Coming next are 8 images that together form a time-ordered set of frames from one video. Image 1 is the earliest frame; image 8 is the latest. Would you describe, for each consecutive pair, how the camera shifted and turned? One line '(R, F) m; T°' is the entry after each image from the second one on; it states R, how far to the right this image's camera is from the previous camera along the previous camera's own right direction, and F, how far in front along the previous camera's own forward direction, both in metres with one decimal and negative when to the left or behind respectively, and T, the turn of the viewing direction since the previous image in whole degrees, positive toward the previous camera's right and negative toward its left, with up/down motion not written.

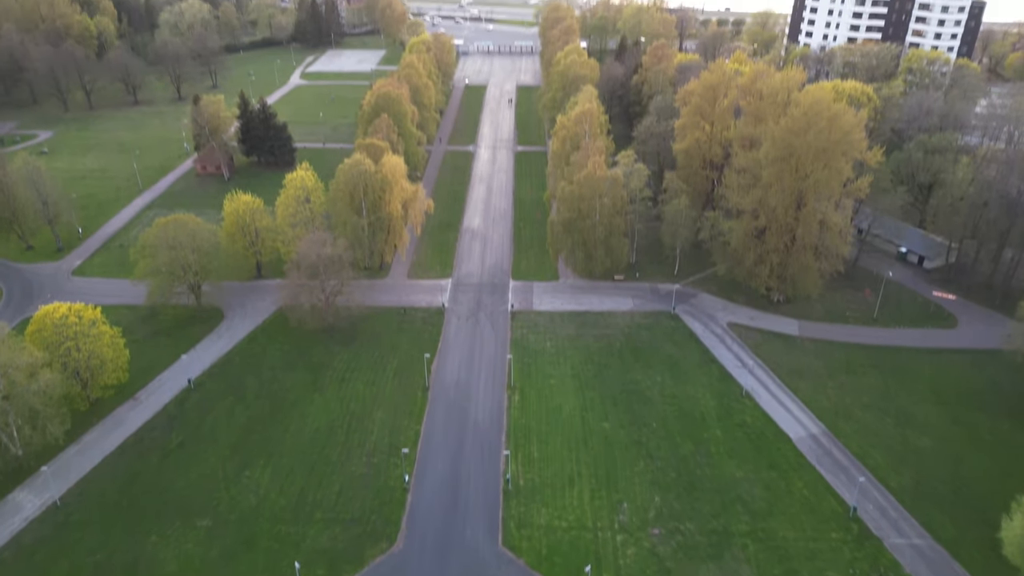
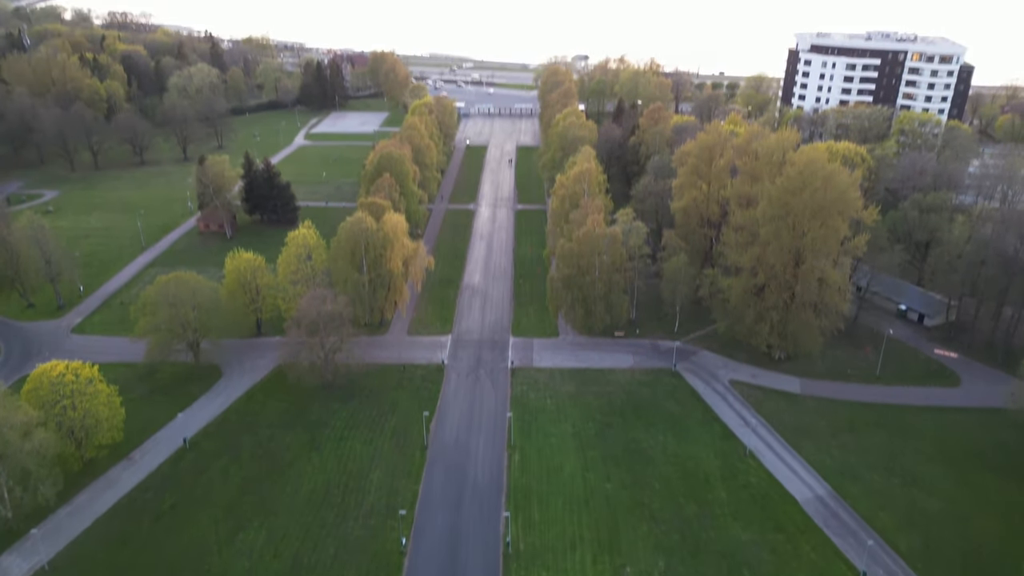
(0.0, 0.0) m; 0°
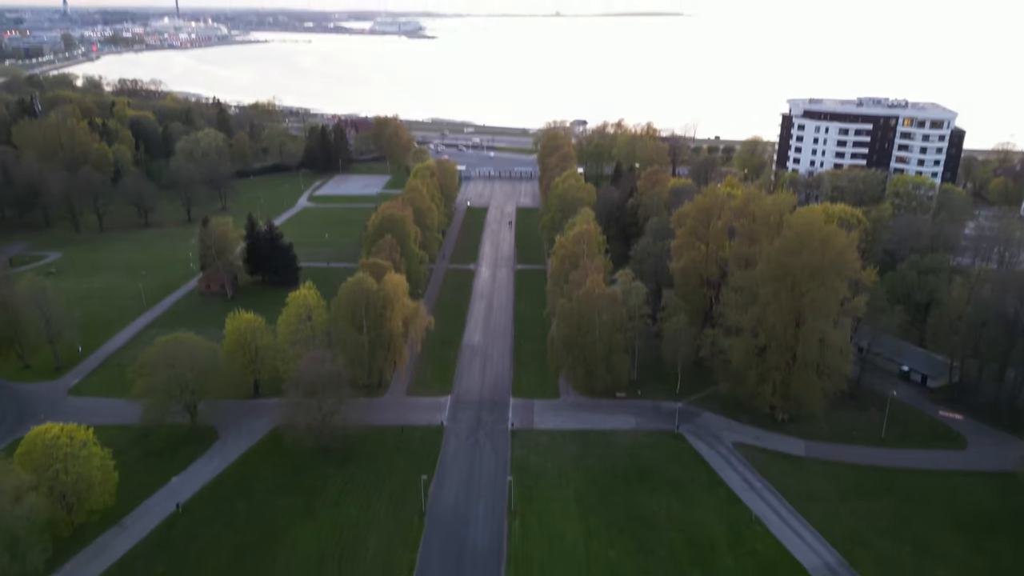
(0.0, 0.0) m; 0°
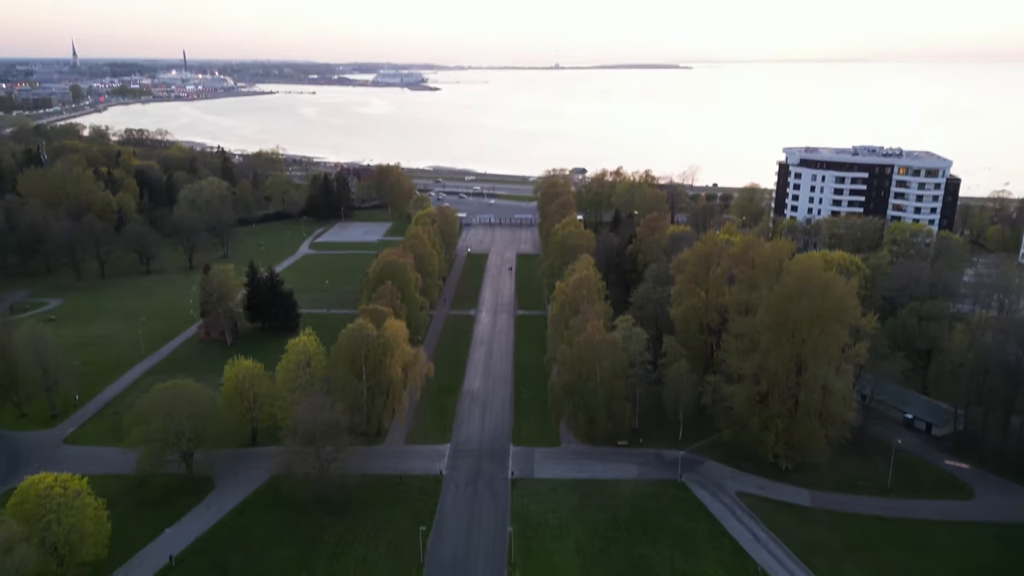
(0.0, 0.0) m; 0°
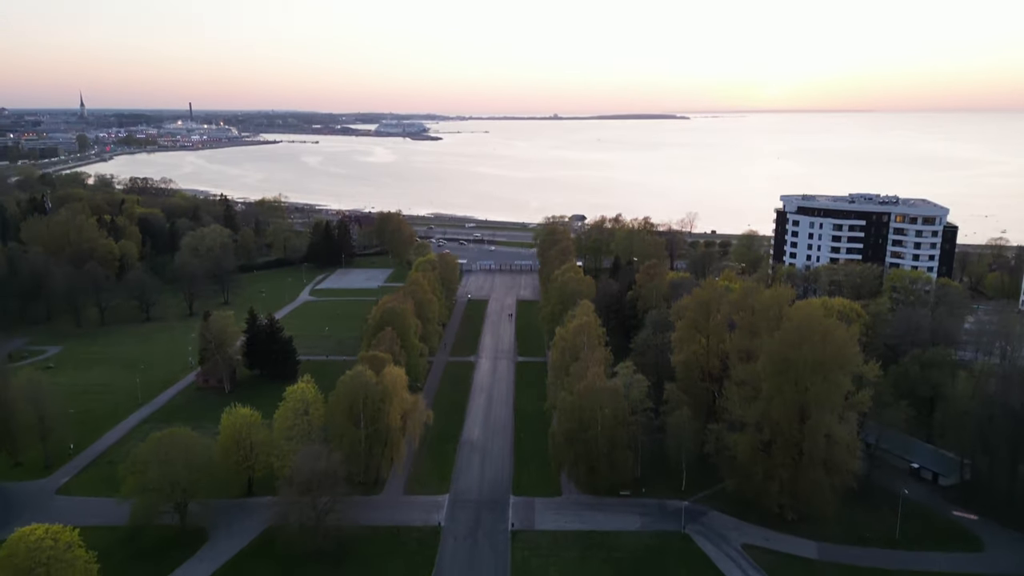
(0.0, 0.0) m; 0°
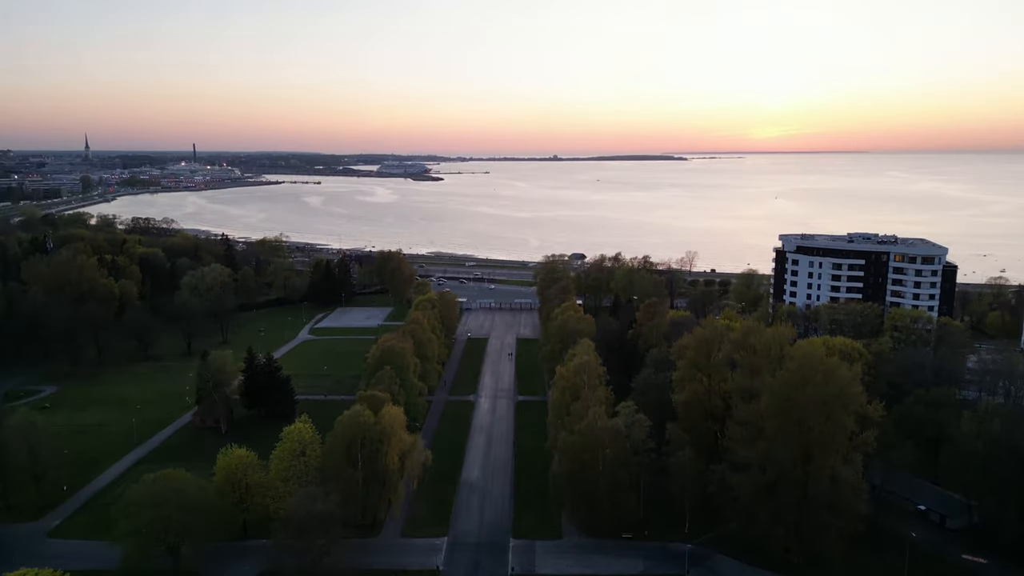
(0.0, +0.1) m; 0°
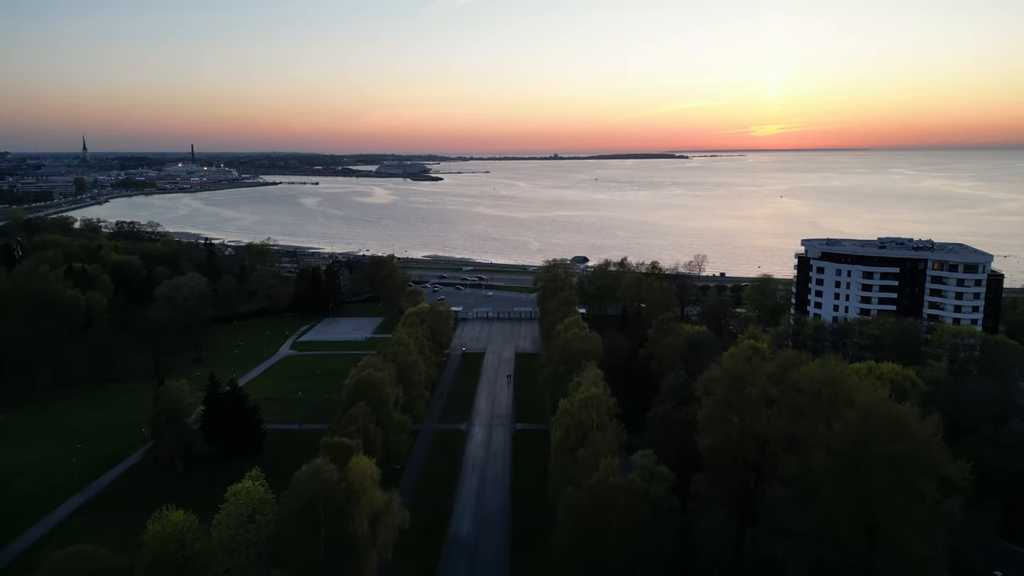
(+0.3, +5.2) m; 0°
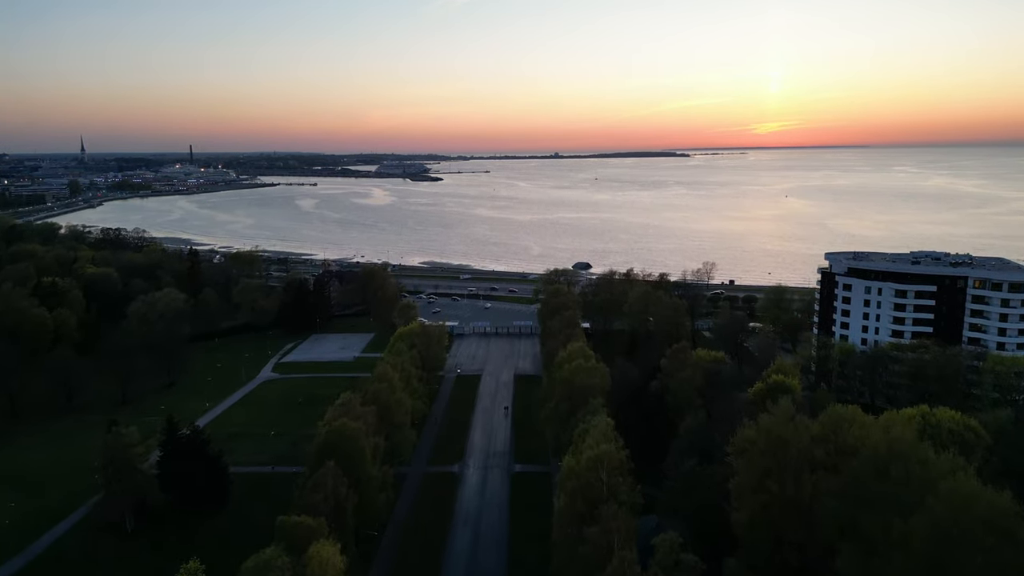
(+0.3, +4.5) m; 0°
